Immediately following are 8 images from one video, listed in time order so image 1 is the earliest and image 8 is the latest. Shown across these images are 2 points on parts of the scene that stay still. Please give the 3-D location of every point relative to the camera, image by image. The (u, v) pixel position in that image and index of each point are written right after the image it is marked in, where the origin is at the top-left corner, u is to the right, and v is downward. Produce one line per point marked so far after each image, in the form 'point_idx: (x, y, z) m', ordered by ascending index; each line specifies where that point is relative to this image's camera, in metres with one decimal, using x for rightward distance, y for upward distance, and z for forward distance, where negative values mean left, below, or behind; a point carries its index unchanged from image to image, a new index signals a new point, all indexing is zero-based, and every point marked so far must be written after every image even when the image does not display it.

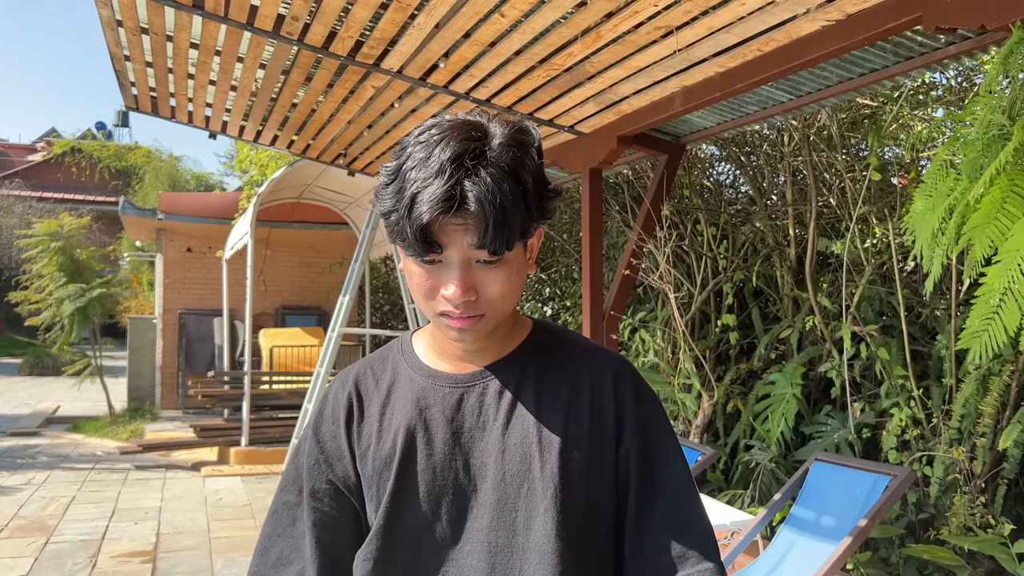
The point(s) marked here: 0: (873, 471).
0: (+1.2, -0.6, +2.9) m
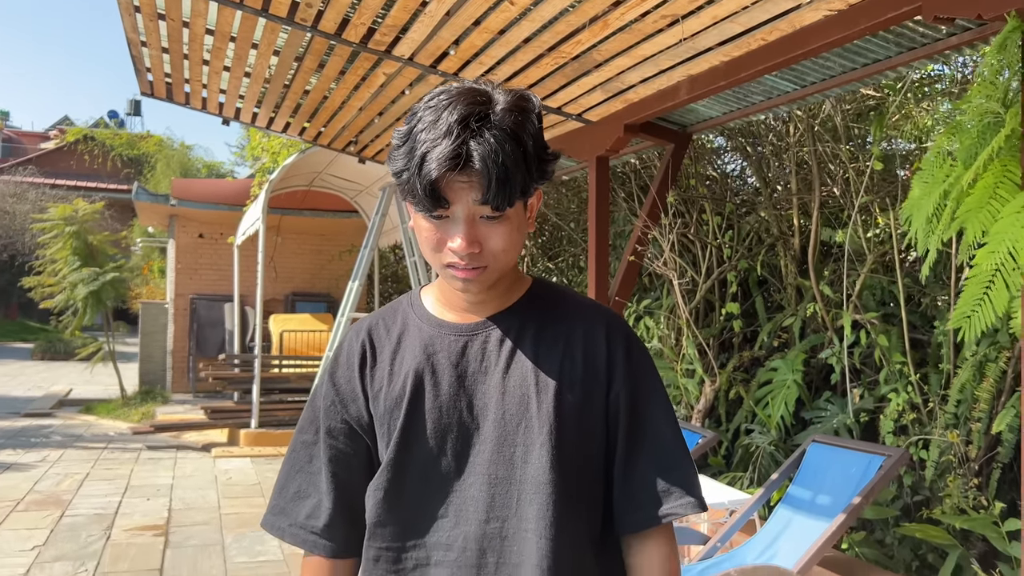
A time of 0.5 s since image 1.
0: (+1.2, -0.6, +3.0) m
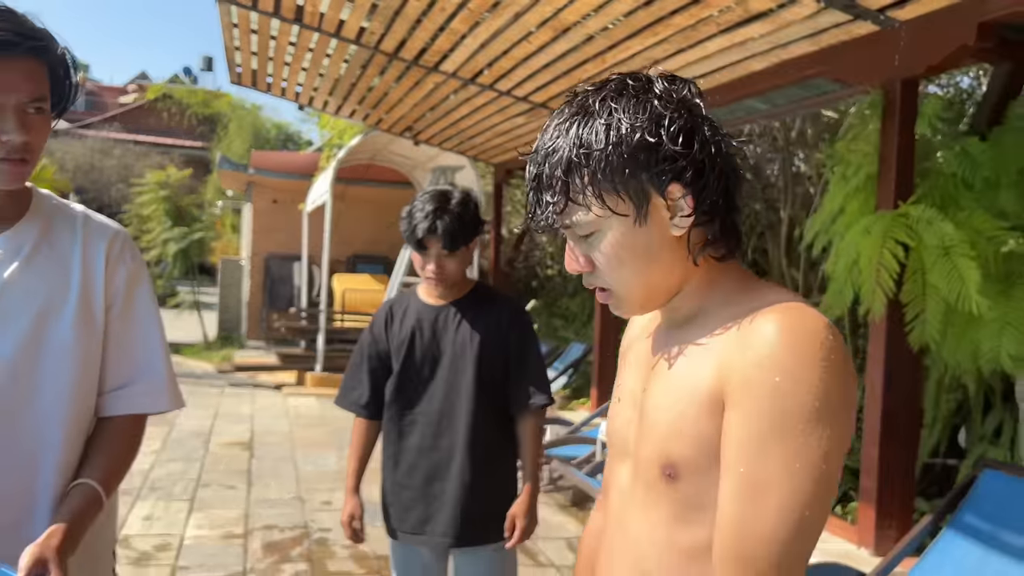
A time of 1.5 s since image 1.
0: (+1.2, -0.5, +3.9) m
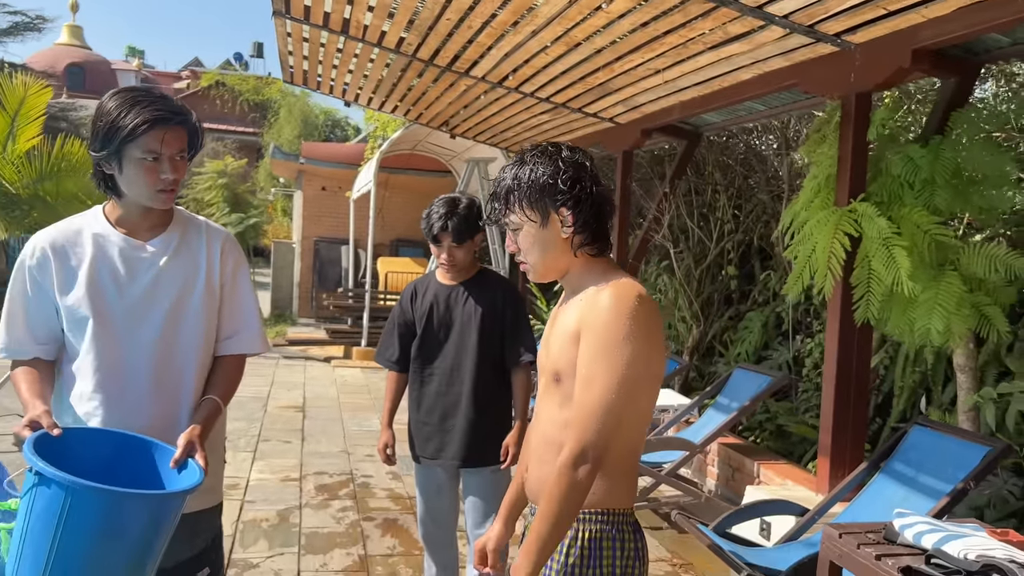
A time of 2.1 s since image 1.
0: (+1.3, -0.4, +4.4) m
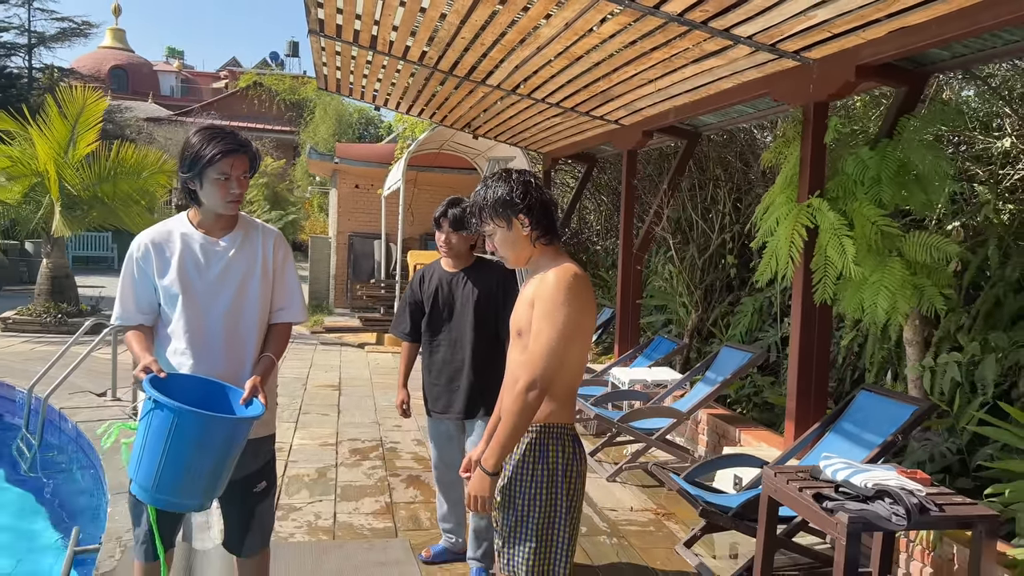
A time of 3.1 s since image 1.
0: (+1.4, -0.4, +4.9) m
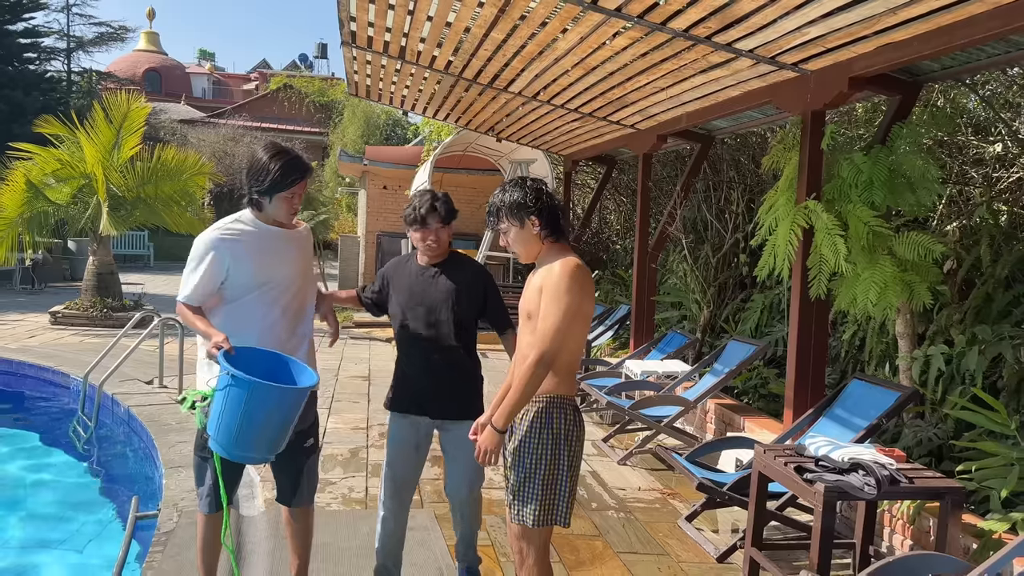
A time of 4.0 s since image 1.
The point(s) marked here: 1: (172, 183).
0: (+1.5, -0.3, +5.2) m
1: (-3.9, +1.2, +9.8) m
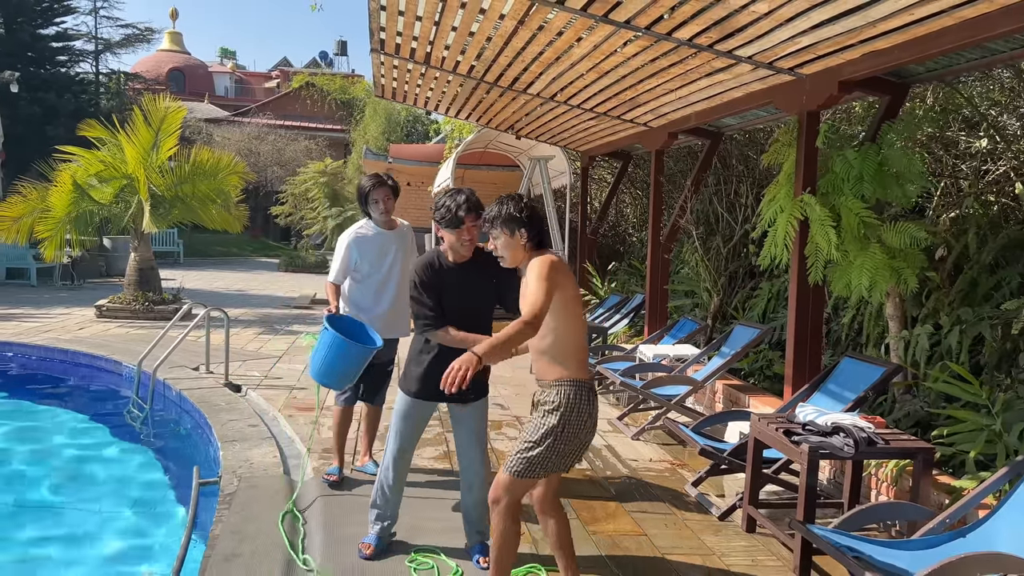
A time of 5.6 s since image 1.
0: (+1.6, -0.3, +5.6) m
1: (-3.7, +1.3, +10.3) m
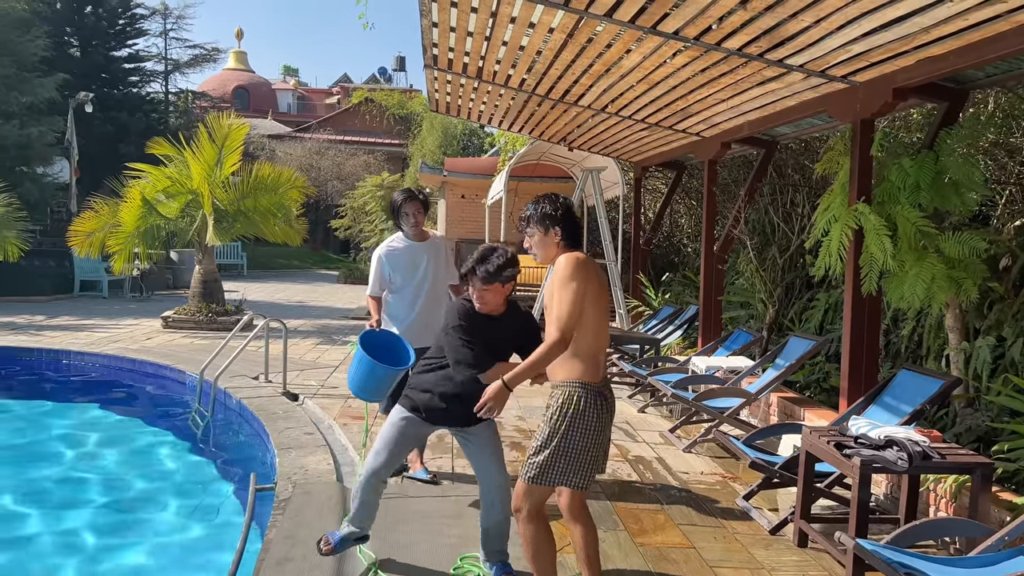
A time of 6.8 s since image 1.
0: (+1.9, -0.3, +5.5) m
1: (-3.0, +1.1, +10.6) m
